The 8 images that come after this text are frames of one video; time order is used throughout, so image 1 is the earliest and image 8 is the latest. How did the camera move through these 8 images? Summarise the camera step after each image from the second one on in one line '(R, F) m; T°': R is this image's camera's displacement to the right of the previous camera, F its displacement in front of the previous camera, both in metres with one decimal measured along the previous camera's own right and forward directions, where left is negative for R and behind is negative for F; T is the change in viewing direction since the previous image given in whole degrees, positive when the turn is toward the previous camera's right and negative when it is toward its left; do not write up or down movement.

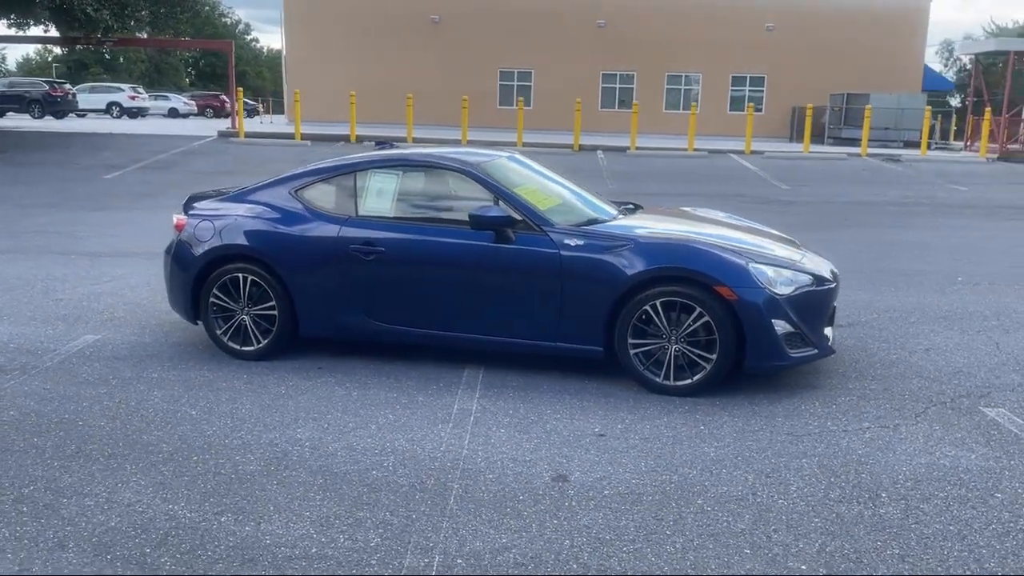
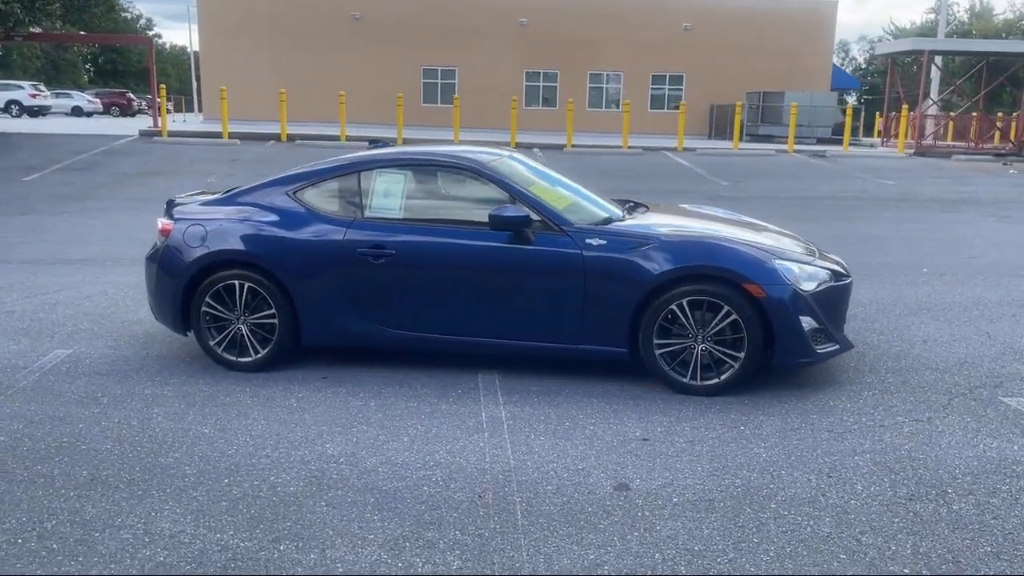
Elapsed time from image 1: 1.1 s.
(-0.7, +0.2) m; +5°
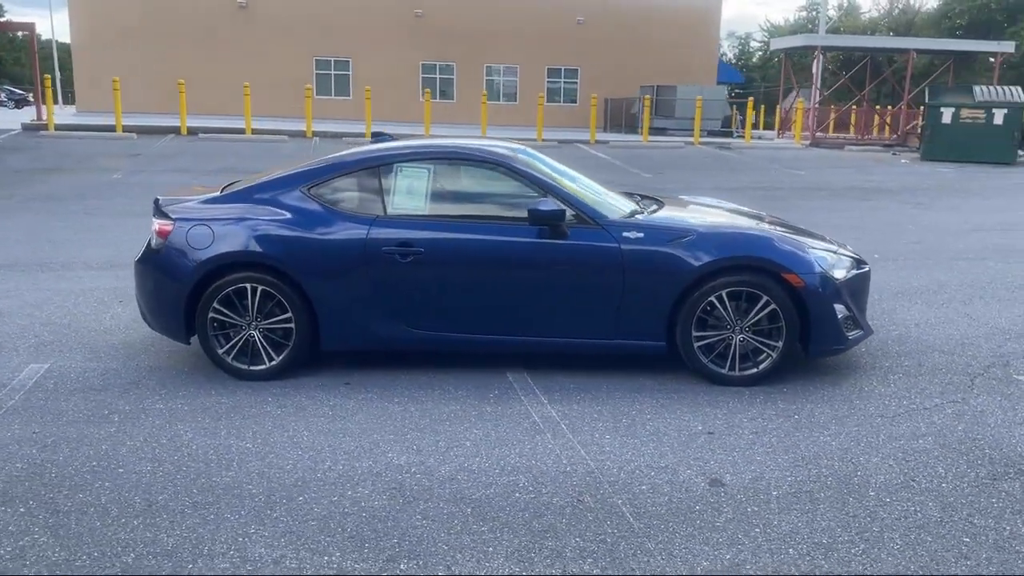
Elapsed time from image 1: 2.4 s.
(-1.0, +0.2) m; +7°
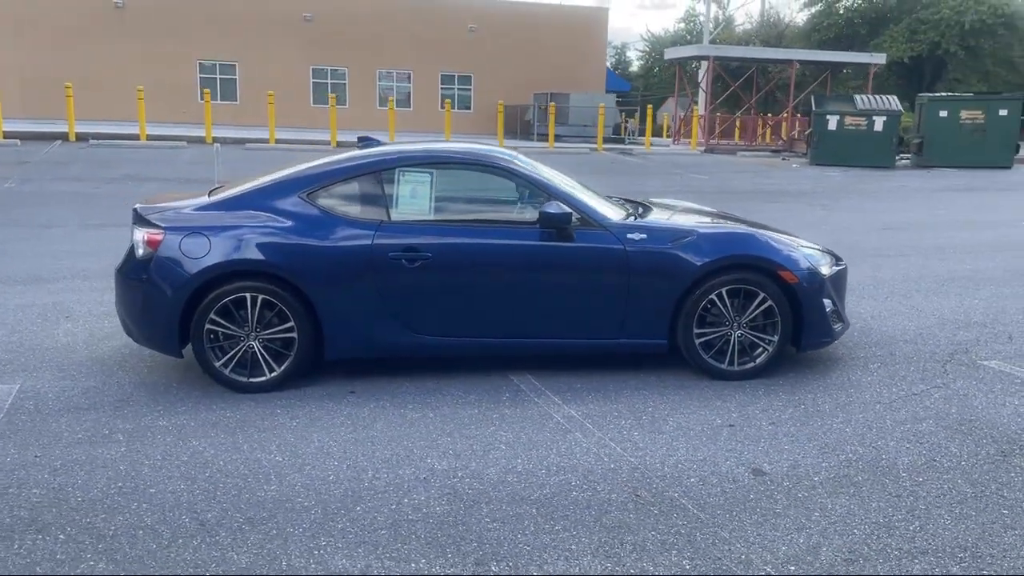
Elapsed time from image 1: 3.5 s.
(-0.8, 0.0) m; +7°
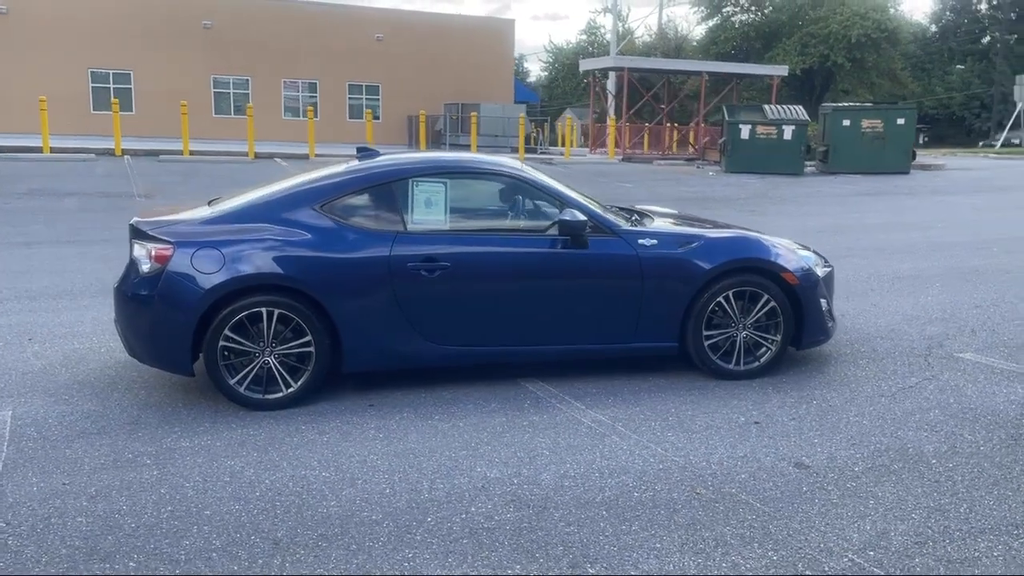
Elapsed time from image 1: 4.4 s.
(-0.8, 0.0) m; +6°
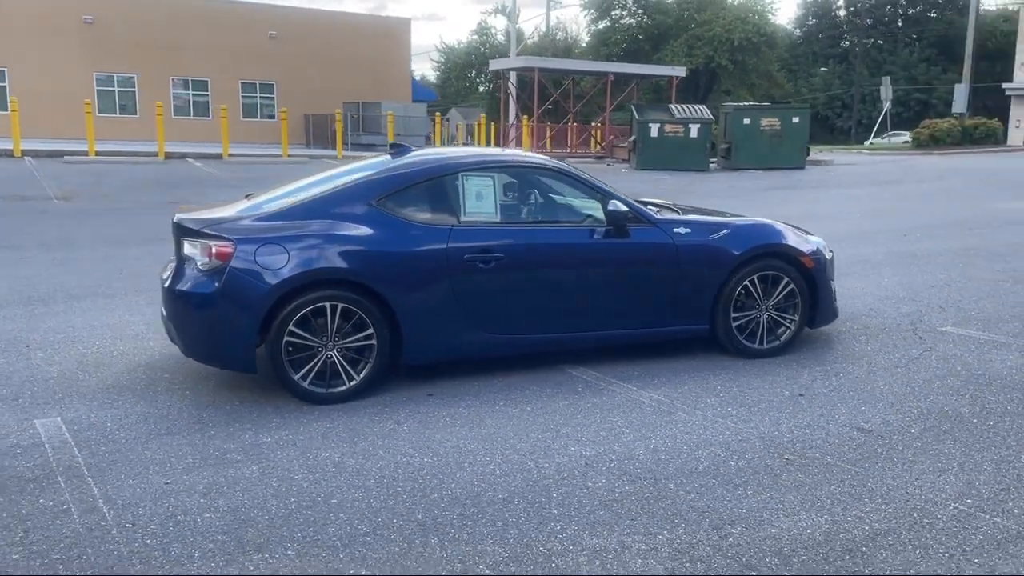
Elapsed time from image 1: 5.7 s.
(-1.1, -0.1) m; +7°
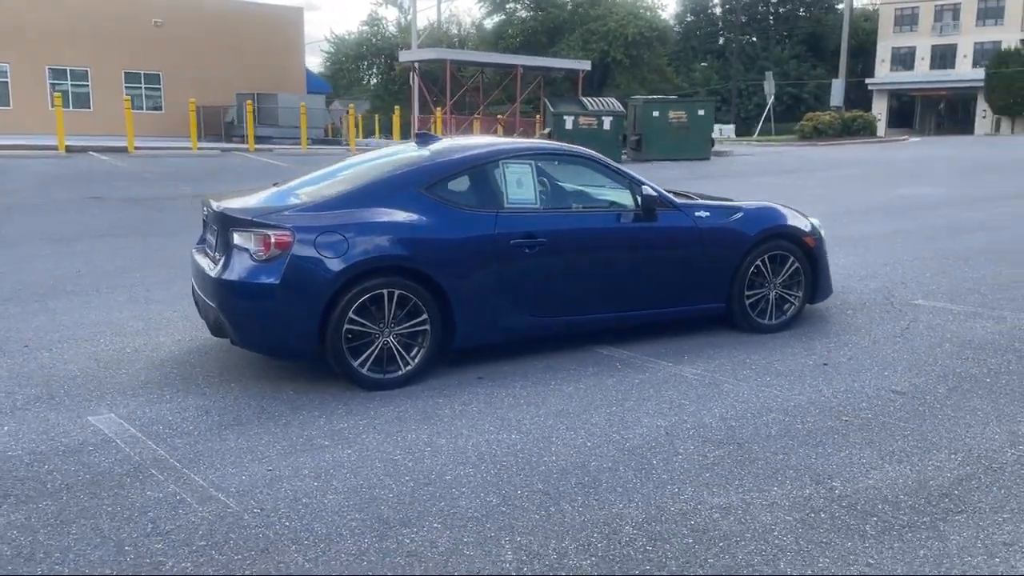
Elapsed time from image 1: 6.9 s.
(-1.1, -0.1) m; +7°
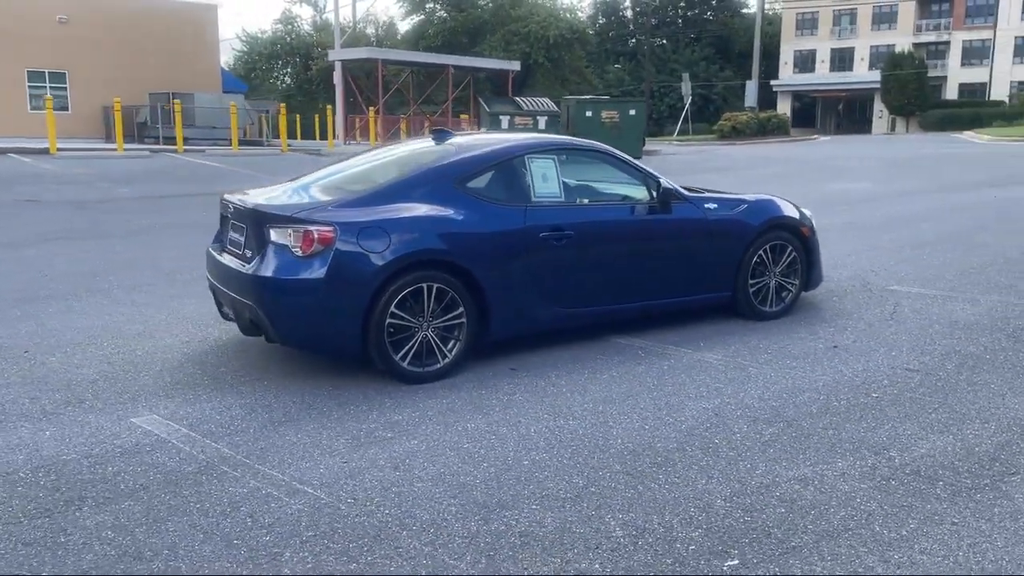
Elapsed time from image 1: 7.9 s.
(-0.8, -0.1) m; +5°
